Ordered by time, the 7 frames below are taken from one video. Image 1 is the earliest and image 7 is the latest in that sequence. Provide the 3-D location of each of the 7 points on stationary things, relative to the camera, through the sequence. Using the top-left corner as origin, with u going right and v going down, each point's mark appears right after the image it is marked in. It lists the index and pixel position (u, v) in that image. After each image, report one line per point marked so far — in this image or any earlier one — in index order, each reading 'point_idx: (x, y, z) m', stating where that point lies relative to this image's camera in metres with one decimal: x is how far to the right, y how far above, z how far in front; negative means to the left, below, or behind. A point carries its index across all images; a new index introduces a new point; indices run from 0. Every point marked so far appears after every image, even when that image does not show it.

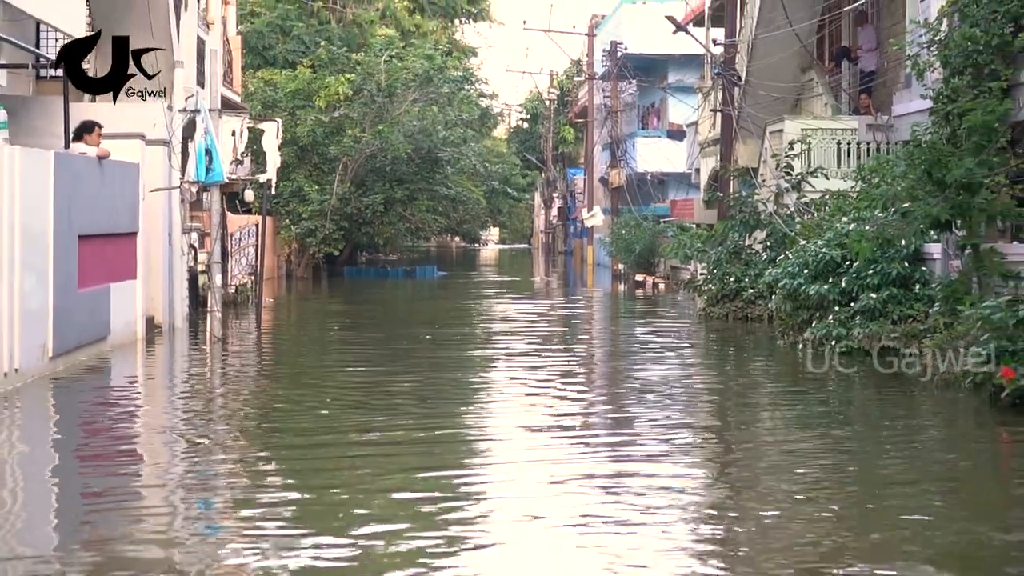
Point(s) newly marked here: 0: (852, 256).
0: (+3.8, +0.4, +15.7) m
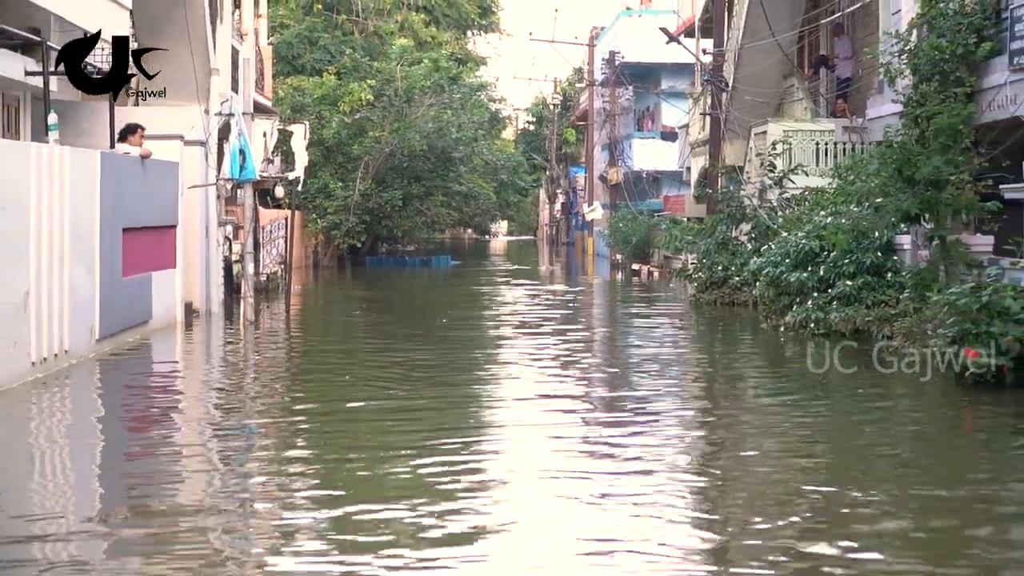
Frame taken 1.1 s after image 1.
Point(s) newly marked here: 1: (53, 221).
0: (+3.8, +0.5, +16.9) m
1: (-4.9, +0.7, +14.2) m
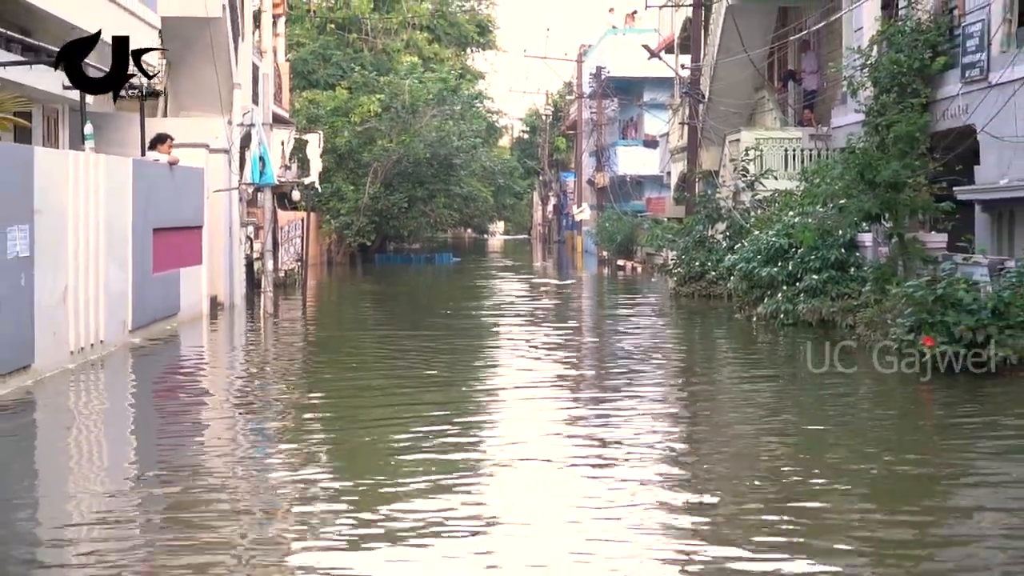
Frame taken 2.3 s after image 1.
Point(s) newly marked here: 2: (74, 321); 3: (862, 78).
0: (+3.8, +0.6, +18.2) m
1: (-4.9, +0.8, +15.5) m
2: (-5.0, -0.4, +15.3) m
3: (+4.6, +2.7, +17.8) m
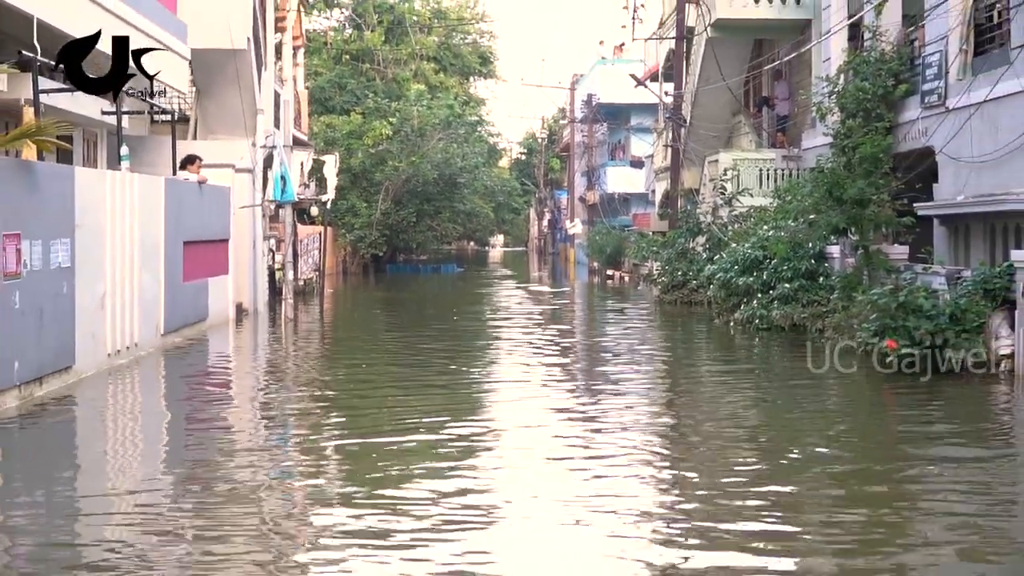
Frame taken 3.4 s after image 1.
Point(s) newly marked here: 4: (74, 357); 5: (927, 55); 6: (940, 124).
0: (+3.8, +0.5, +19.7) m
1: (-4.9, +0.7, +17.0) m
2: (-5.0, -0.5, +16.7) m
3: (+4.6, +2.6, +19.2) m
4: (-5.2, -0.8, +15.7) m
5: (+5.6, +3.1, +18.2) m
6: (+5.8, +2.2, +18.3) m
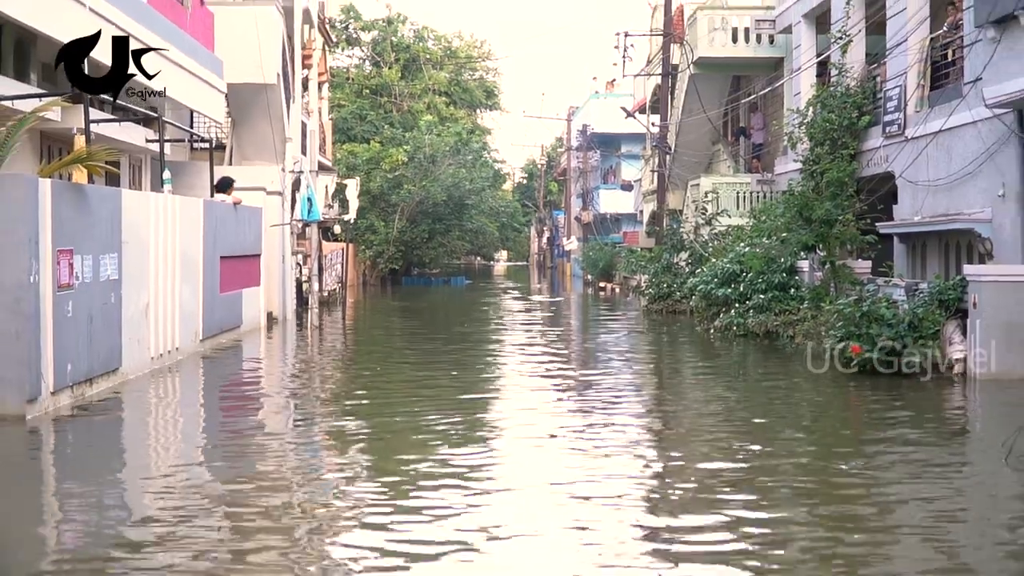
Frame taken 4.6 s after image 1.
0: (+3.8, +0.3, +21.6) m
1: (-4.9, +0.5, +18.9) m
2: (-5.0, -0.6, +18.6) m
3: (+4.6, +2.5, +21.1) m
4: (-5.1, -0.9, +17.6) m
5: (+5.6, +3.0, +20.1) m
6: (+5.8, +2.1, +20.2) m
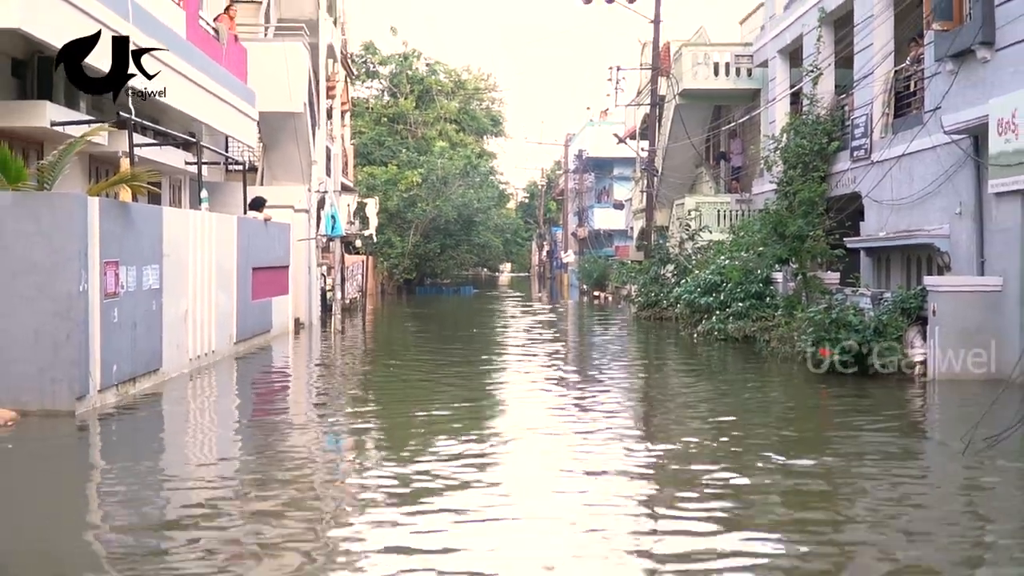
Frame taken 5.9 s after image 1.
0: (+3.9, +0.1, +23.6) m
1: (-4.8, +0.4, +21.0) m
2: (-4.9, -0.7, +20.7) m
3: (+4.7, +2.3, +23.2) m
4: (-5.1, -1.1, +19.7) m
5: (+5.7, +2.8, +22.1) m
6: (+5.9, +1.9, +22.2) m
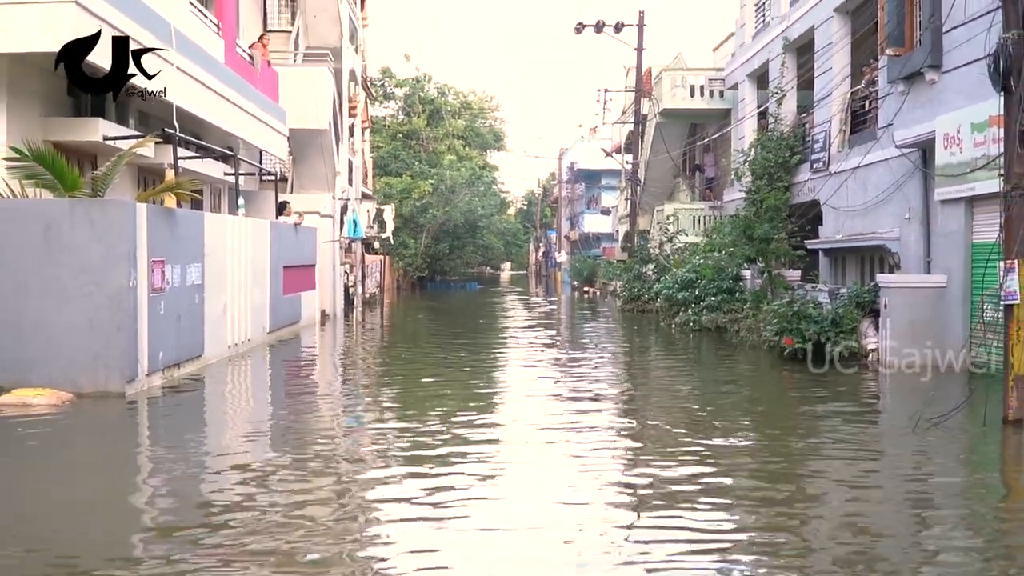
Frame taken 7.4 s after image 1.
0: (+3.9, +0.2, +26.4) m
1: (-4.8, +0.5, +23.8) m
2: (-4.9, -0.7, +23.5) m
3: (+4.7, +2.4, +25.9) m
4: (-5.1, -1.0, +22.5) m
5: (+5.7, +2.9, +24.9) m
6: (+5.9, +2.0, +24.9) m
